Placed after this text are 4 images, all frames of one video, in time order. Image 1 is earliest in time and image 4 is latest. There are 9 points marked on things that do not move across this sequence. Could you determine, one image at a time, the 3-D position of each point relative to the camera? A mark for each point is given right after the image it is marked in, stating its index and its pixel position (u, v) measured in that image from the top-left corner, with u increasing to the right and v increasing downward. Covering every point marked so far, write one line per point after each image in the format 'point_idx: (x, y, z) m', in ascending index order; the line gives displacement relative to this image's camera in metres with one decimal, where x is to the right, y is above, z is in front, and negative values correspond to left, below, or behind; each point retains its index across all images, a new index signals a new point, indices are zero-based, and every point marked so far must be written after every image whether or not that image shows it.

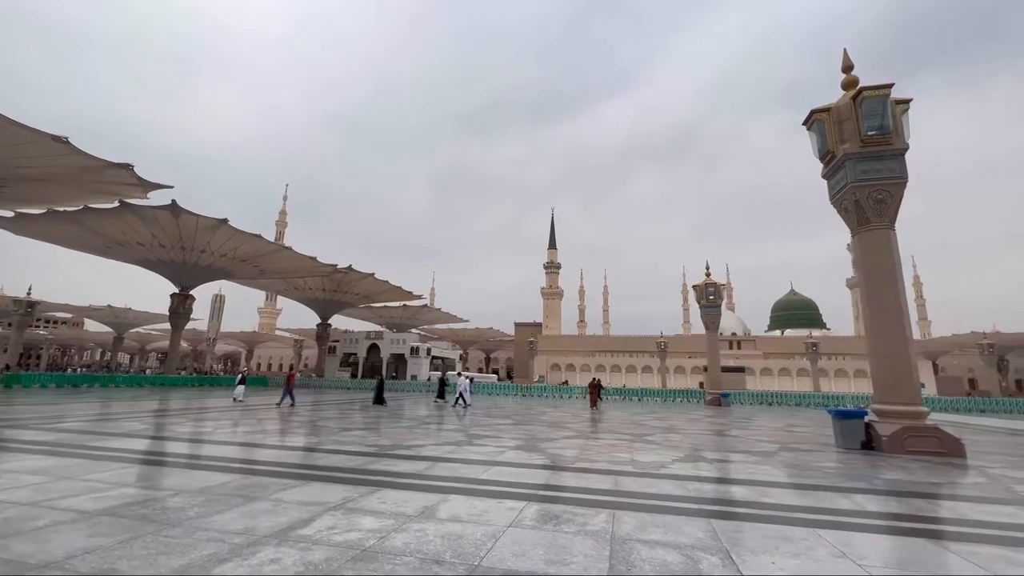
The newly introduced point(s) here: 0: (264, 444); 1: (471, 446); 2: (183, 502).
0: (-4.1, -2.4, +7.9) m
1: (-0.4, -1.9, +5.8) m
2: (-2.1, -1.3, +3.0) m
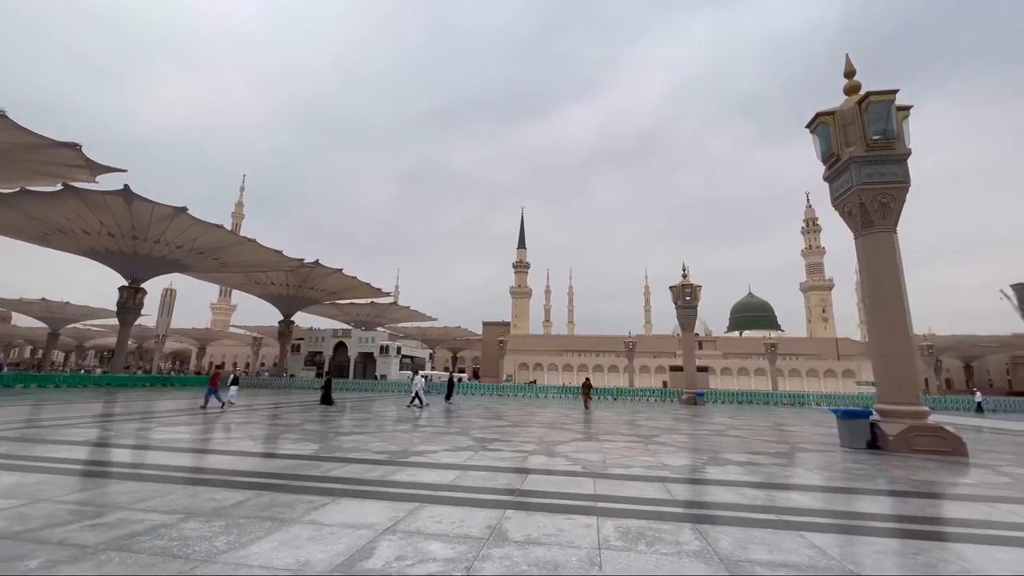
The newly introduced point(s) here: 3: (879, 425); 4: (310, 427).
0: (-4.1, -2.3, +7.3) m
1: (-0.2, -1.9, +5.5) m
2: (-1.6, -1.3, +2.5) m
3: (+5.0, -1.9, +6.4) m
4: (-4.7, -3.1, +11.2) m
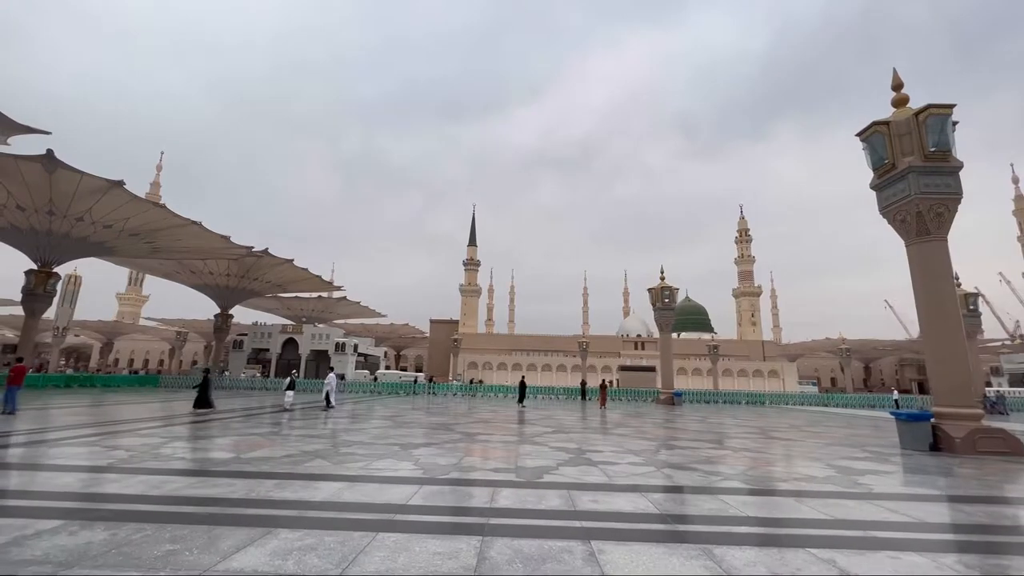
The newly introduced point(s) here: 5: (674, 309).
0: (-3.1, -2.1, +6.1) m
1: (+0.9, -1.8, +4.9) m
2: (0.0, -1.2, +1.8) m
3: (+6.0, -1.9, +6.6) m
4: (-4.3, -2.9, +10.0) m
5: (+6.8, -0.9, +19.8) m
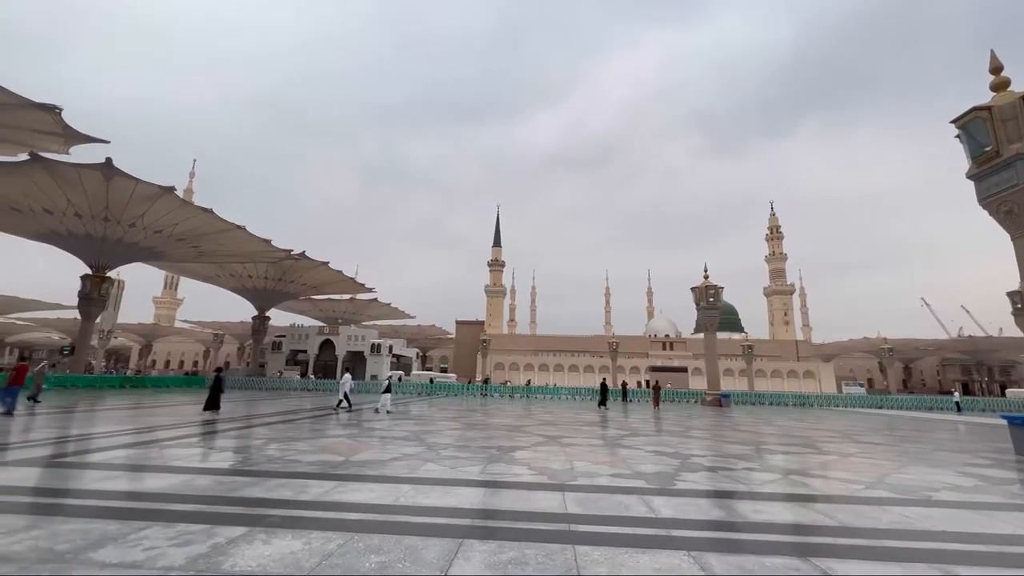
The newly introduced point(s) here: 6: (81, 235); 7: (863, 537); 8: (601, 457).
0: (-2.0, -2.1, +6.1) m
1: (+2.1, -1.8, +4.7) m
2: (+1.0, -1.2, +1.6) m
3: (+7.1, -1.9, +6.2) m
4: (-3.0, -3.0, +9.9) m
5: (+8.4, -0.8, +19.3) m
6: (-16.1, +2.0, +17.7) m
7: (+2.0, -1.4, +2.7) m
8: (+0.9, -1.9, +5.3) m
